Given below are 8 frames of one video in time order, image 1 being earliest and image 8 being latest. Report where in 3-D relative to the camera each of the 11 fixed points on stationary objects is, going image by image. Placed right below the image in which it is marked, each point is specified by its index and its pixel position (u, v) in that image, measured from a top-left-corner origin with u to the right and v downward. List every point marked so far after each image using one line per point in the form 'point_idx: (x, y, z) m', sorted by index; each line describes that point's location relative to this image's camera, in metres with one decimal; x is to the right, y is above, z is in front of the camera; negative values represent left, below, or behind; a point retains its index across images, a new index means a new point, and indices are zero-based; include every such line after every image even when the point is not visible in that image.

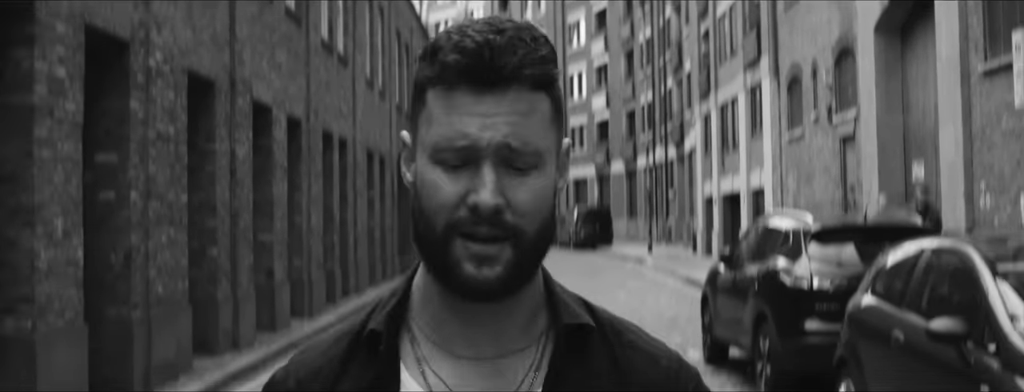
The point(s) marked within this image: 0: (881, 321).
0: (+2.4, -0.8, +7.3) m
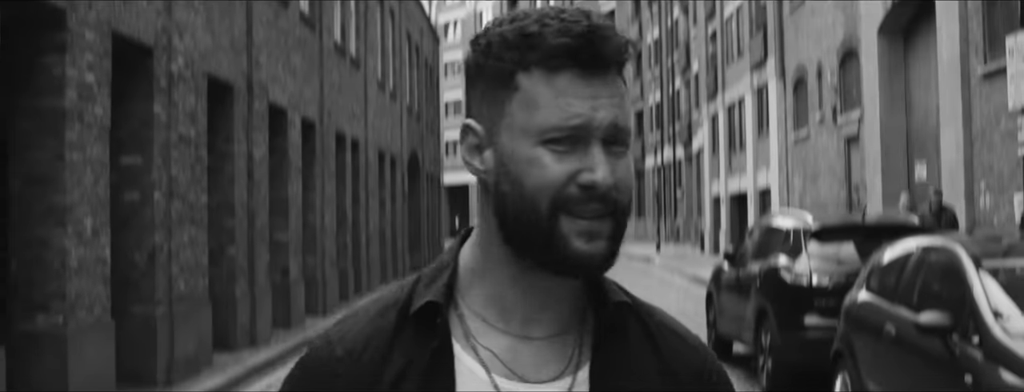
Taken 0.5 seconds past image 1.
0: (+2.5, -0.8, +7.6) m
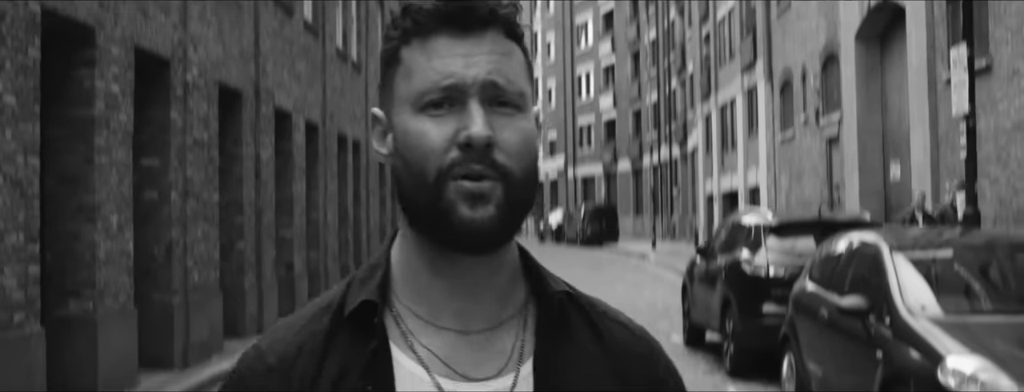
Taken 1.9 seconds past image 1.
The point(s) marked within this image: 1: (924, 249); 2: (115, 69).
0: (+2.4, -0.8, +8.6) m
1: (+3.0, -0.4, +7.8) m
2: (-3.5, +1.1, +9.7) m
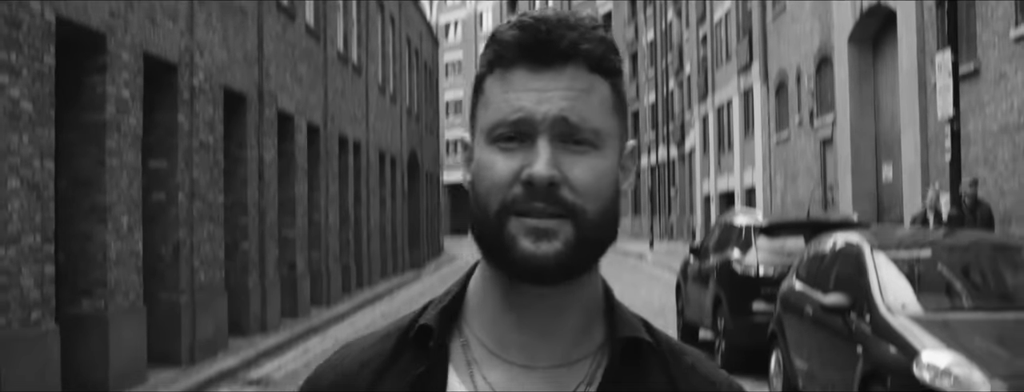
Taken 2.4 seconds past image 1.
0: (+2.3, -0.8, +8.9) m
1: (+2.9, -0.4, +8.1) m
2: (-3.5, +1.1, +10.0) m
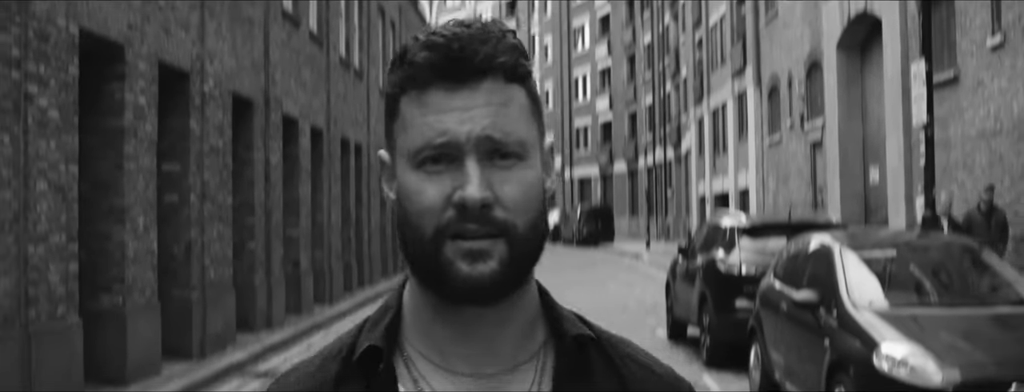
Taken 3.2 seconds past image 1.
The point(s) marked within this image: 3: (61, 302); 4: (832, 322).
0: (+2.3, -0.9, +9.5) m
1: (+2.9, -0.4, +8.7) m
2: (-3.6, +1.1, +10.6) m
3: (-3.6, -0.8, +8.8) m
4: (+2.3, -0.9, +8.0) m
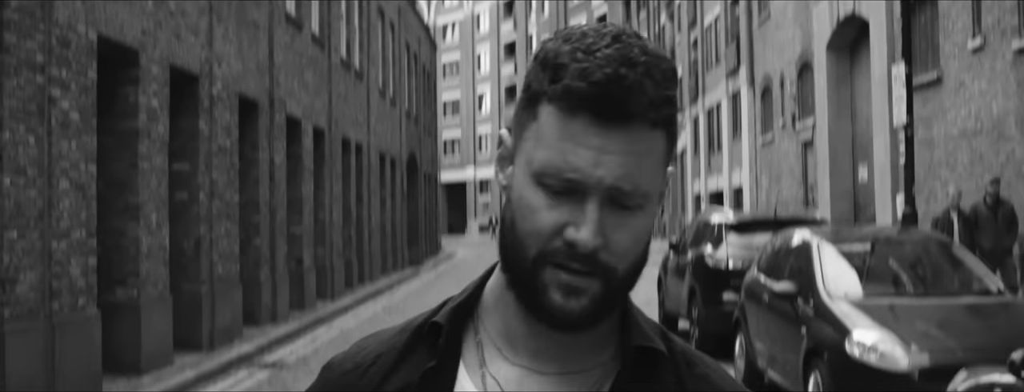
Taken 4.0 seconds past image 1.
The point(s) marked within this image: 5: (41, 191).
0: (+2.3, -0.8, +10.0) m
1: (+2.9, -0.4, +9.2) m
2: (-3.6, +1.1, +11.1) m
3: (-3.6, -0.8, +9.2) m
4: (+2.3, -0.9, +8.5) m
5: (-3.7, 0.0, +8.6) m
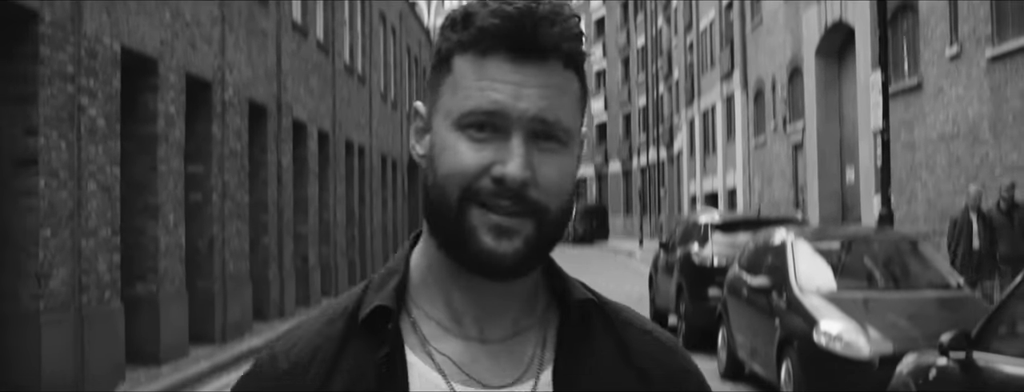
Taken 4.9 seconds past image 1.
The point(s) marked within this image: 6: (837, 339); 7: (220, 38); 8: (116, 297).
0: (+2.2, -0.8, +10.7) m
1: (+2.8, -0.4, +9.9) m
2: (-3.7, +1.1, +11.8) m
3: (-3.7, -0.8, +9.9) m
4: (+2.3, -0.9, +9.1) m
5: (-3.8, 0.0, +9.3) m
6: (+2.4, -1.1, +8.2) m
7: (-3.6, +2.0, +13.6) m
8: (-3.7, -0.9, +10.1) m
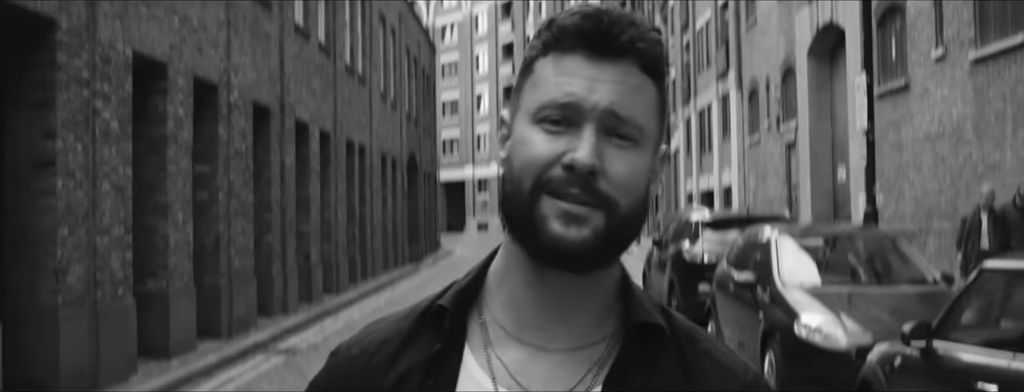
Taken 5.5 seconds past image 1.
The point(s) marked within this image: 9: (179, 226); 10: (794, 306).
0: (+2.2, -0.8, +11.1) m
1: (+2.8, -0.4, +10.3) m
2: (-3.7, +1.1, +12.2) m
3: (-3.7, -0.8, +10.3) m
4: (+2.2, -0.9, +9.6) m
5: (-3.8, 0.0, +9.7) m
6: (+2.4, -1.1, +8.6) m
7: (-3.7, +2.0, +14.0) m
8: (-3.7, -0.9, +10.5) m
9: (-3.7, -0.4, +12.2) m
10: (+2.3, -0.9, +9.0) m
